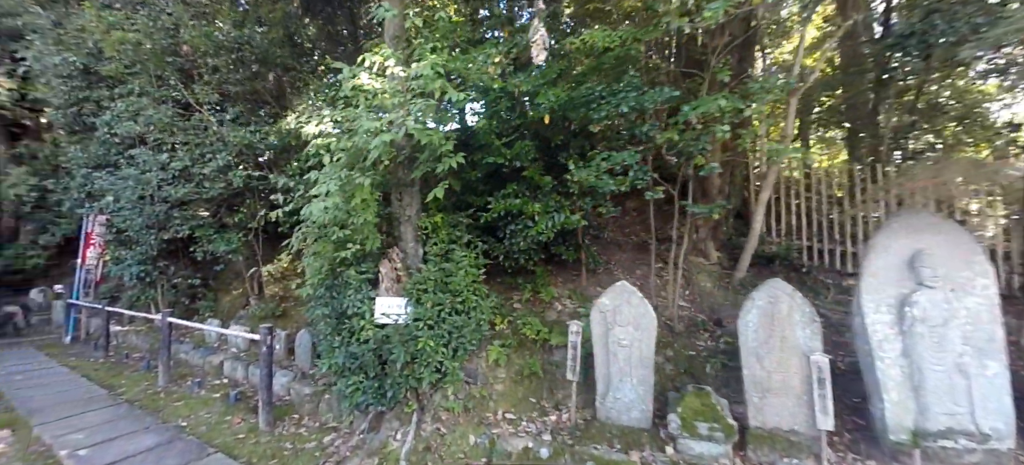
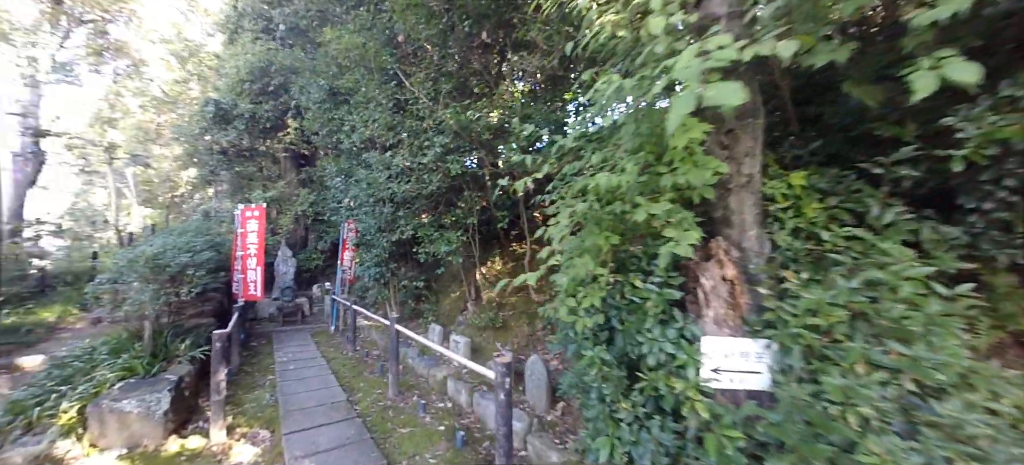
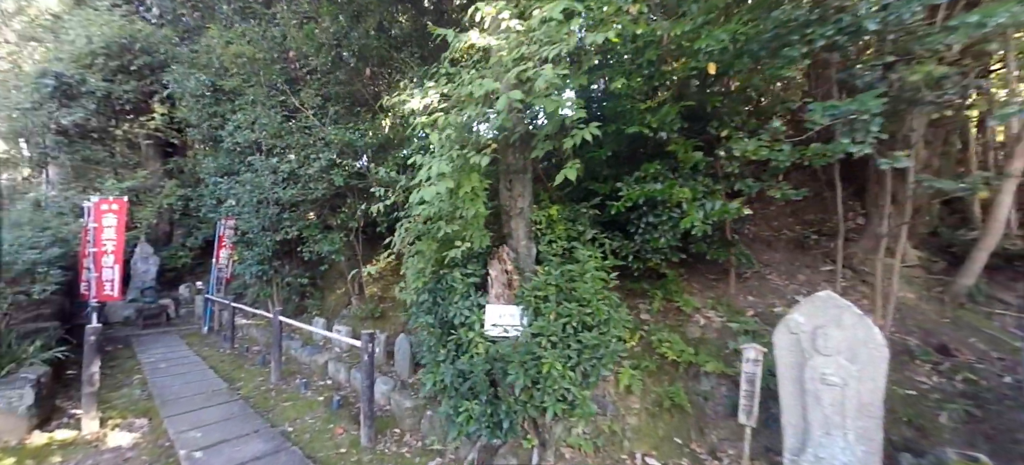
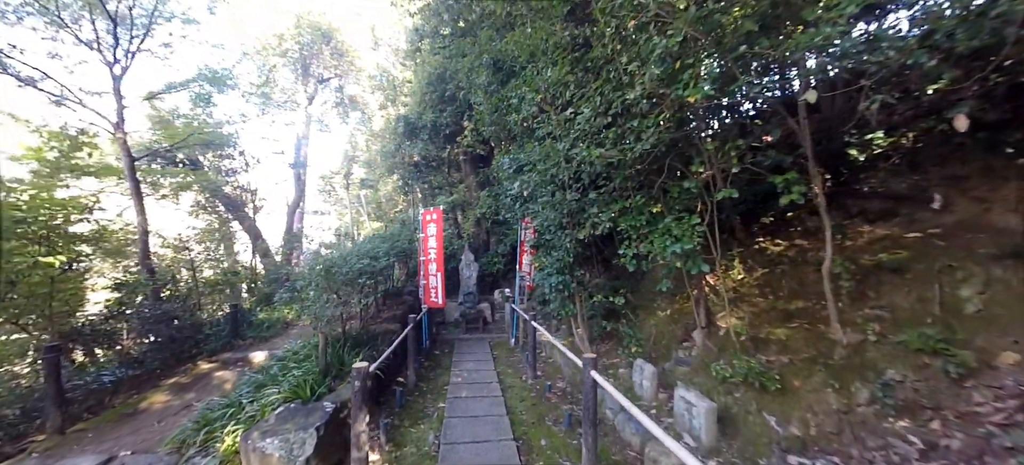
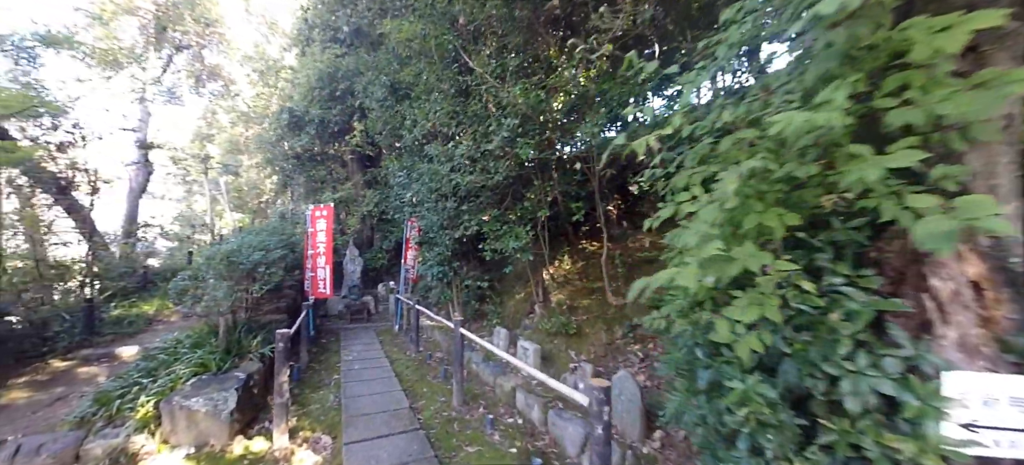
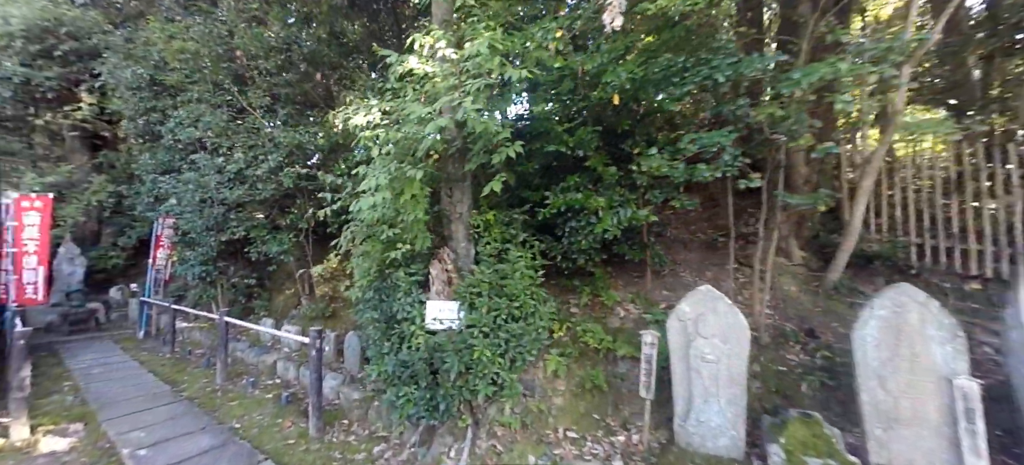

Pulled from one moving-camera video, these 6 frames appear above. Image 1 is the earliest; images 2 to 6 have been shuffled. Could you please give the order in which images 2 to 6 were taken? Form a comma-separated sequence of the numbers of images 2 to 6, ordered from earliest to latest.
6, 3, 2, 5, 4
